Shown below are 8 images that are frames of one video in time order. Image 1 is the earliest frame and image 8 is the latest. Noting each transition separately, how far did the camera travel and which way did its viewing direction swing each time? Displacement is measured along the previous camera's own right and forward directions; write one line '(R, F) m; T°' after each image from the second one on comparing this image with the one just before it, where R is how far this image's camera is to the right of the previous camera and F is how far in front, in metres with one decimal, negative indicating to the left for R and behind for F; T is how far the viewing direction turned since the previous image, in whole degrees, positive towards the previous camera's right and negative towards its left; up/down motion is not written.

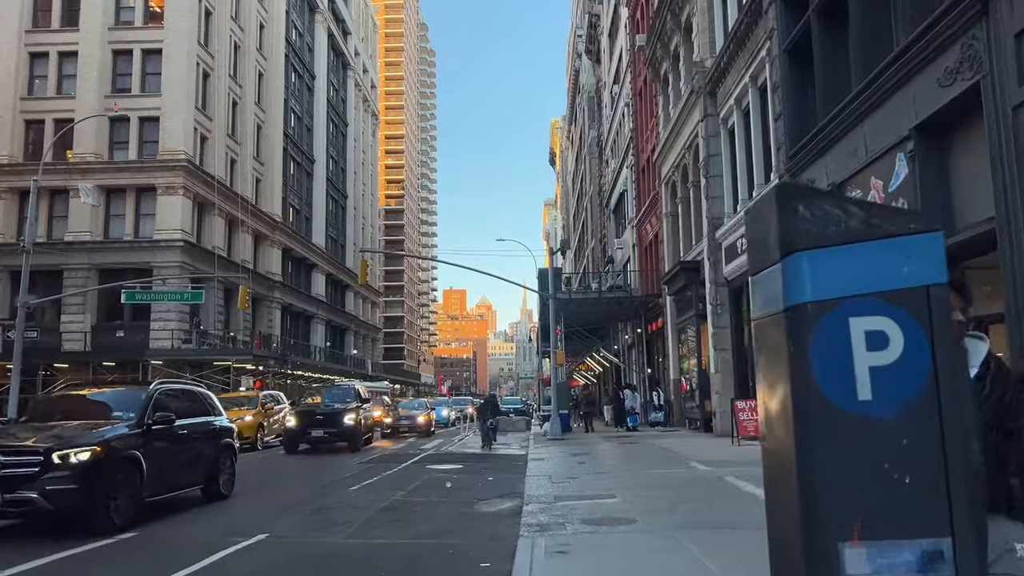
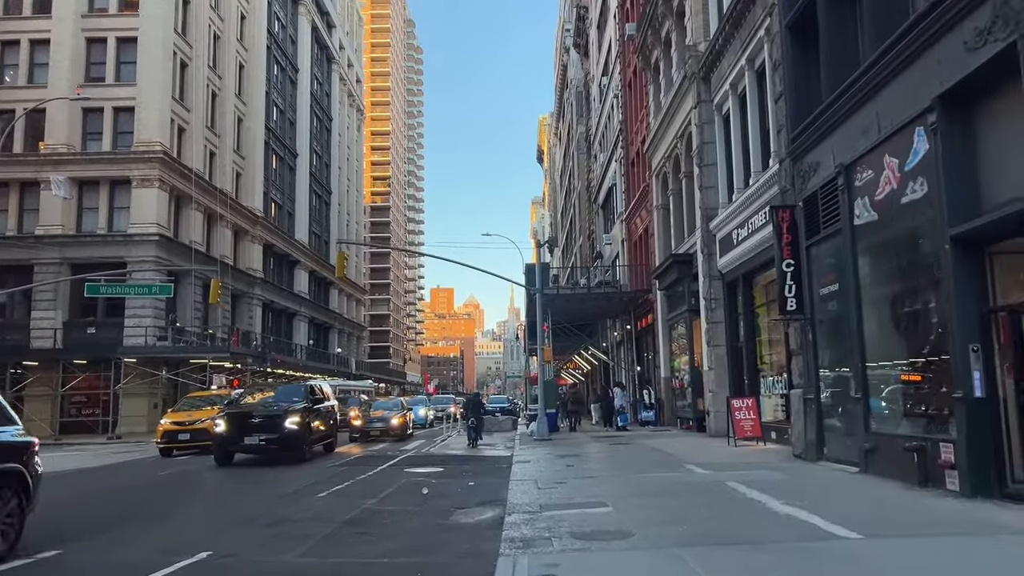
(+0.1, +1.1) m; +1°
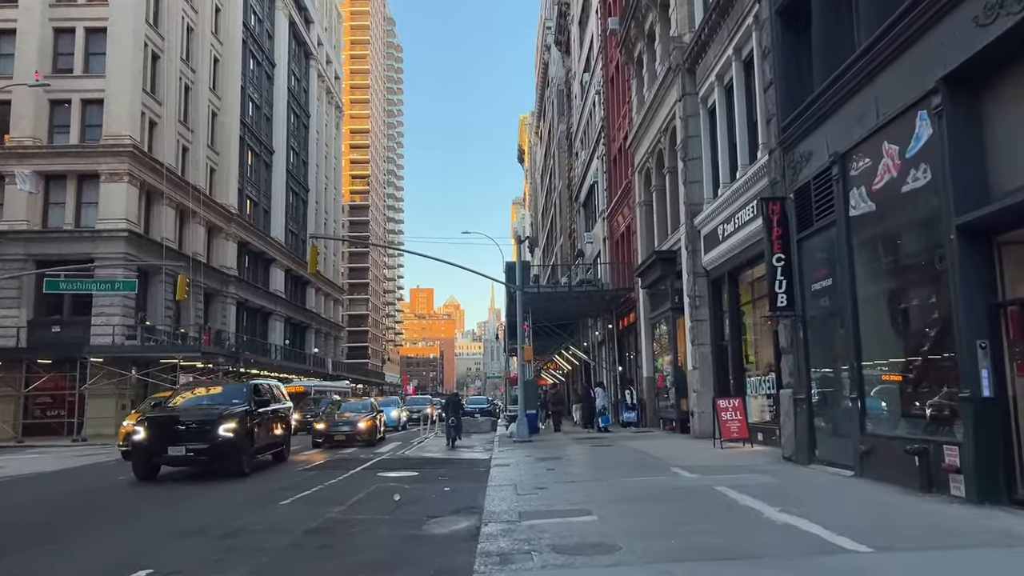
(0.0, +0.7) m; +1°
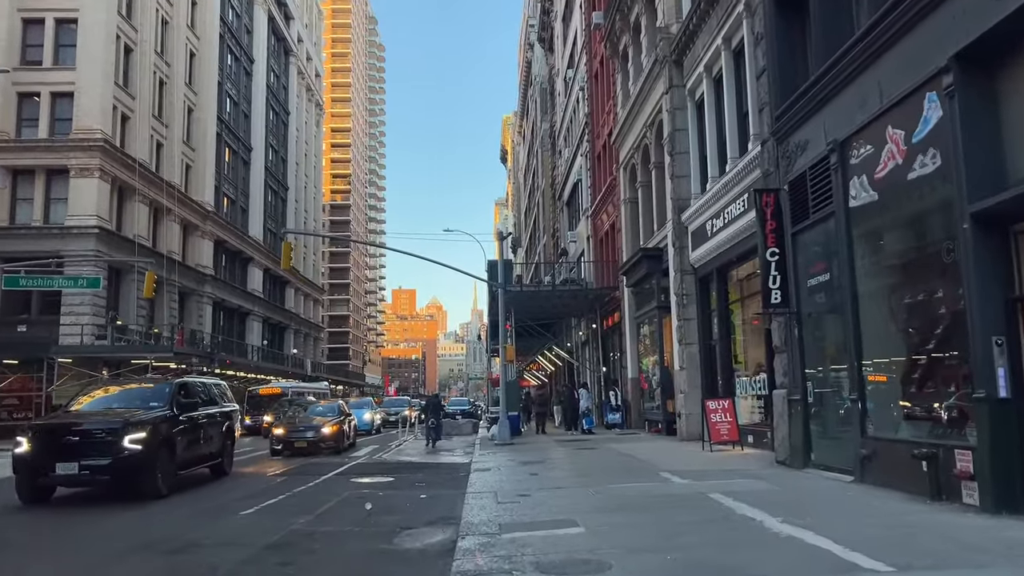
(0.0, +0.7) m; +1°
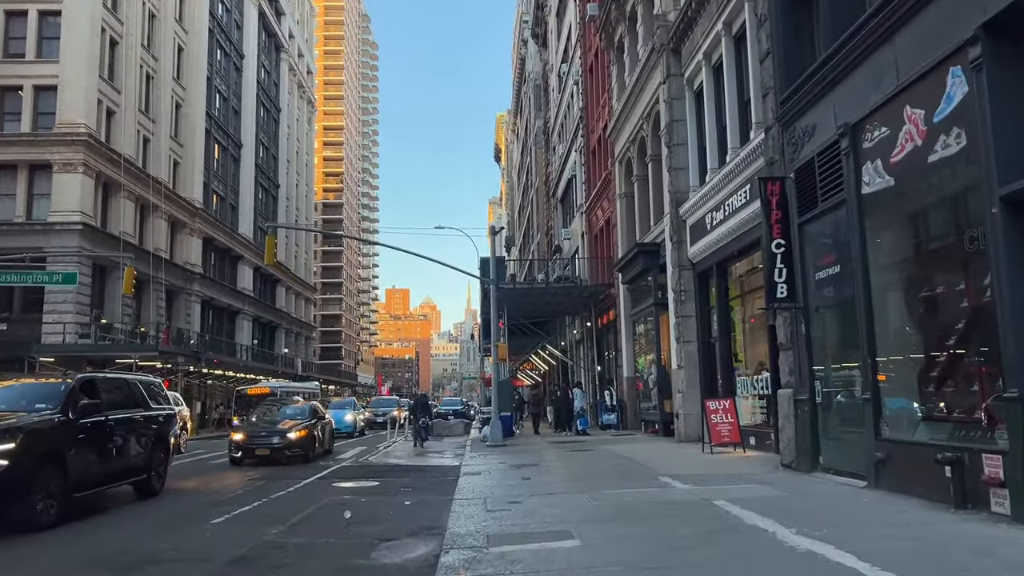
(+0.1, +0.7) m; 0°
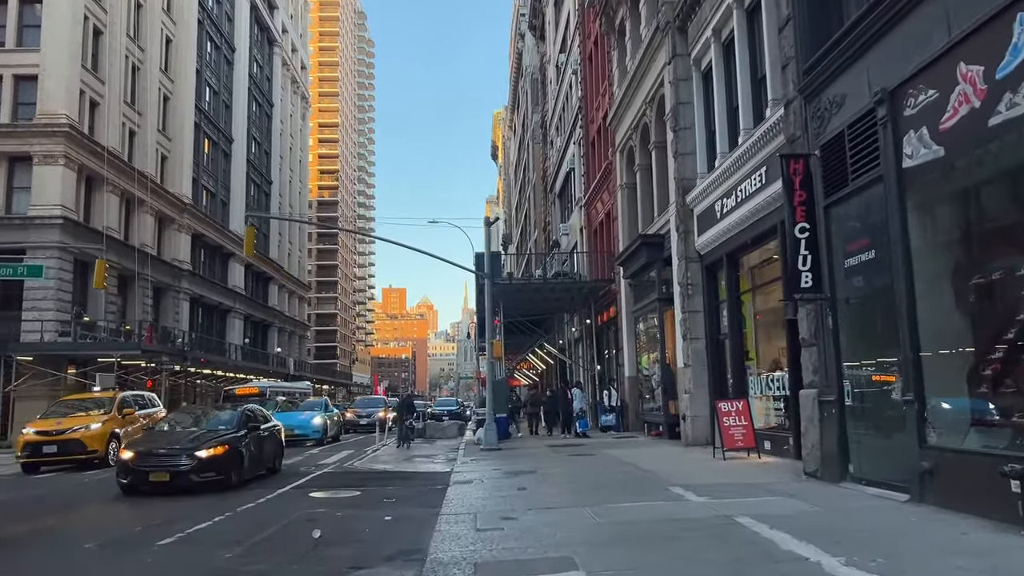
(0.0, +1.3) m; 0°
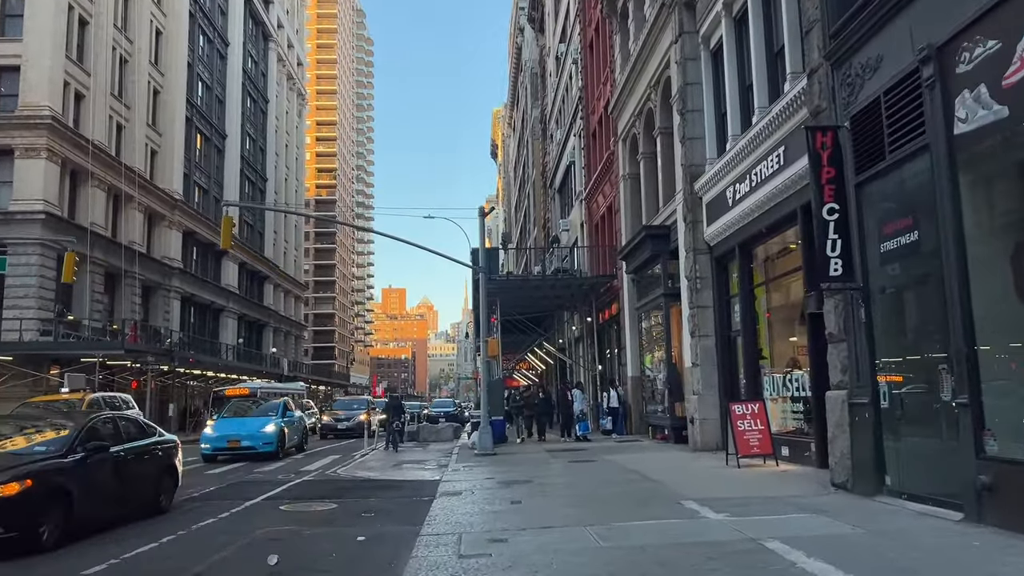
(+0.1, +1.3) m; 0°
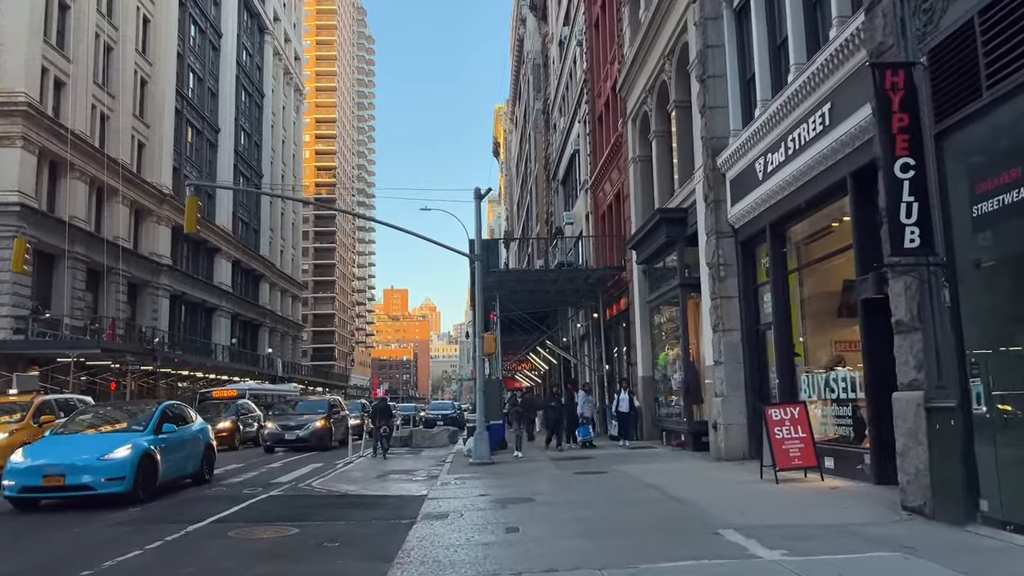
(+0.1, +2.0) m; 0°
